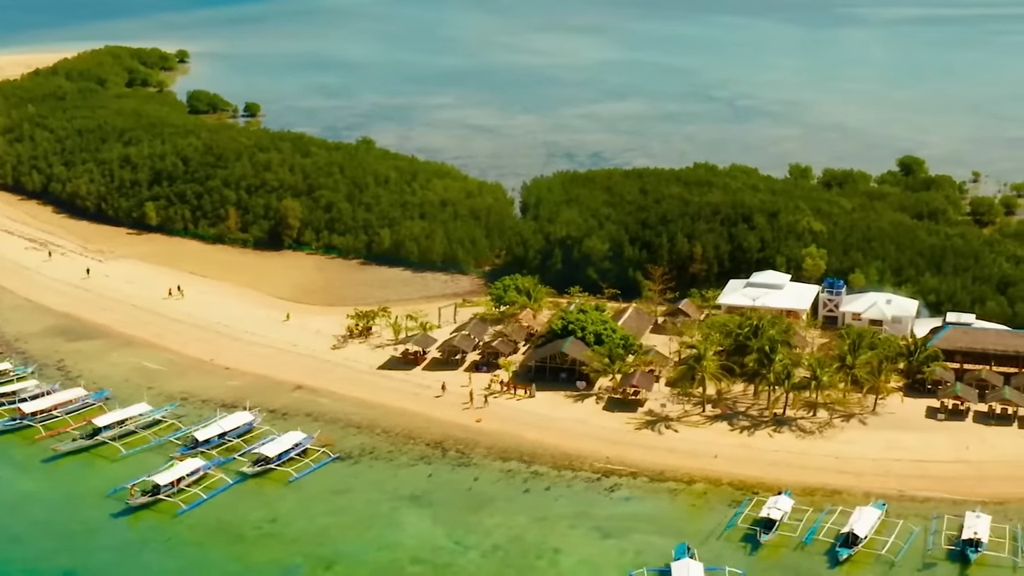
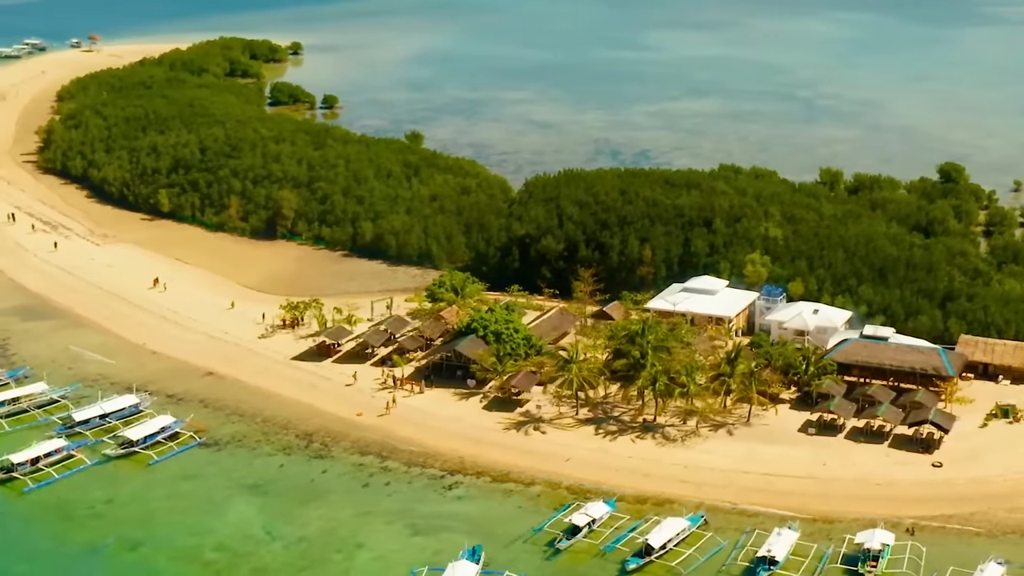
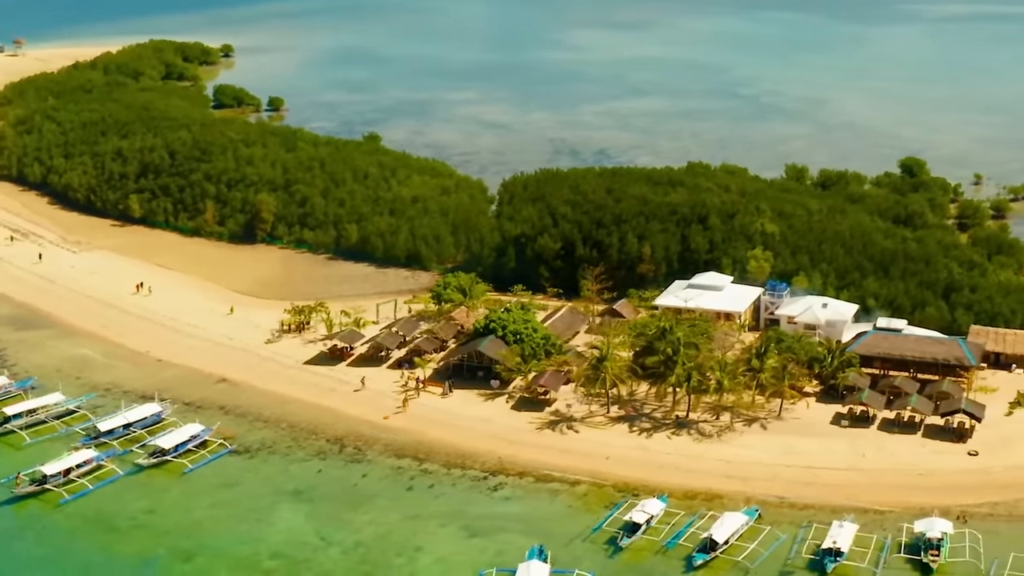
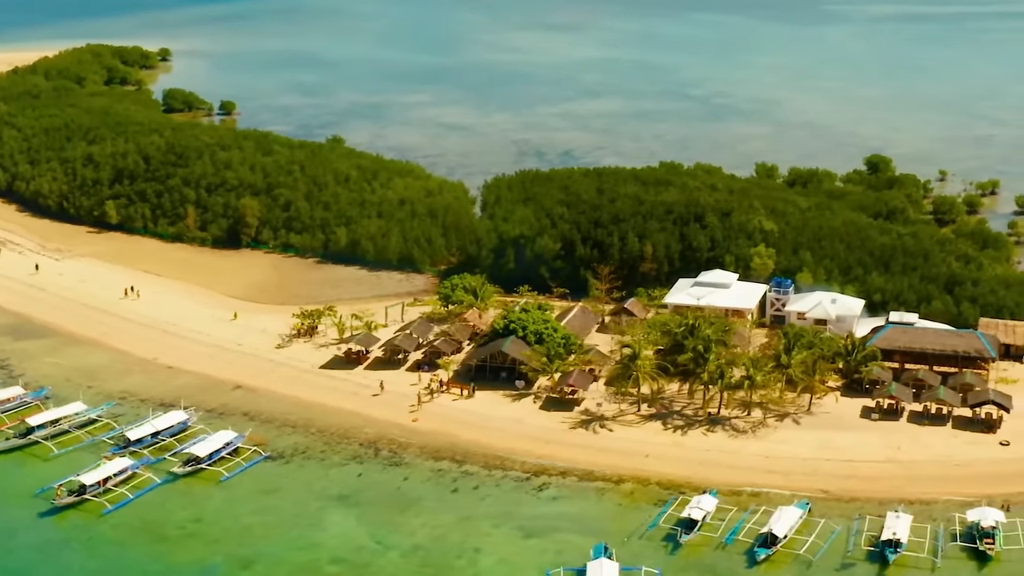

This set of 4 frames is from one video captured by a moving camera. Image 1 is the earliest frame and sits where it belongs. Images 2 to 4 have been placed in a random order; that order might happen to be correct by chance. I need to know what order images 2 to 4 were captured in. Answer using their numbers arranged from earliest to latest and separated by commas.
4, 3, 2
